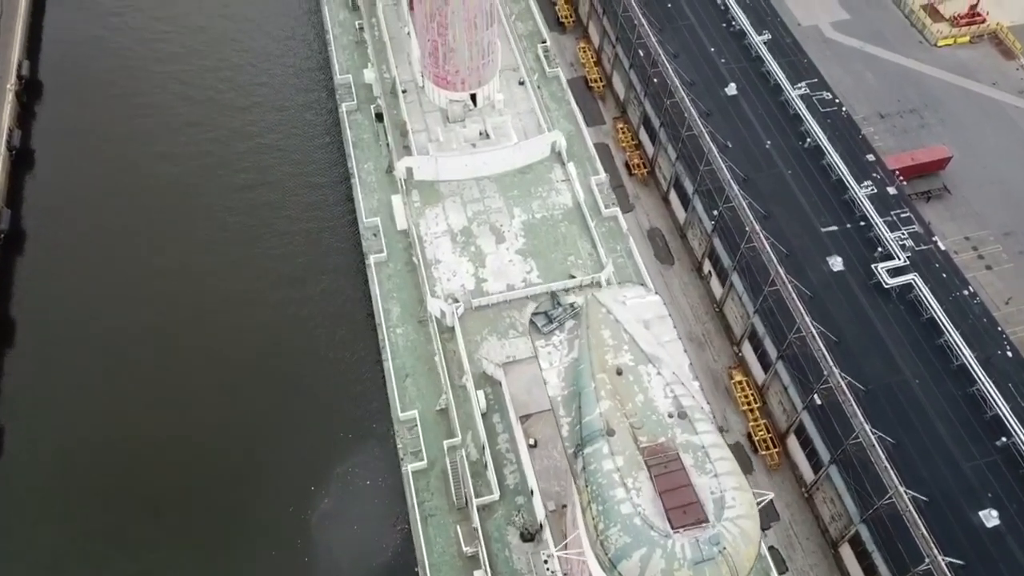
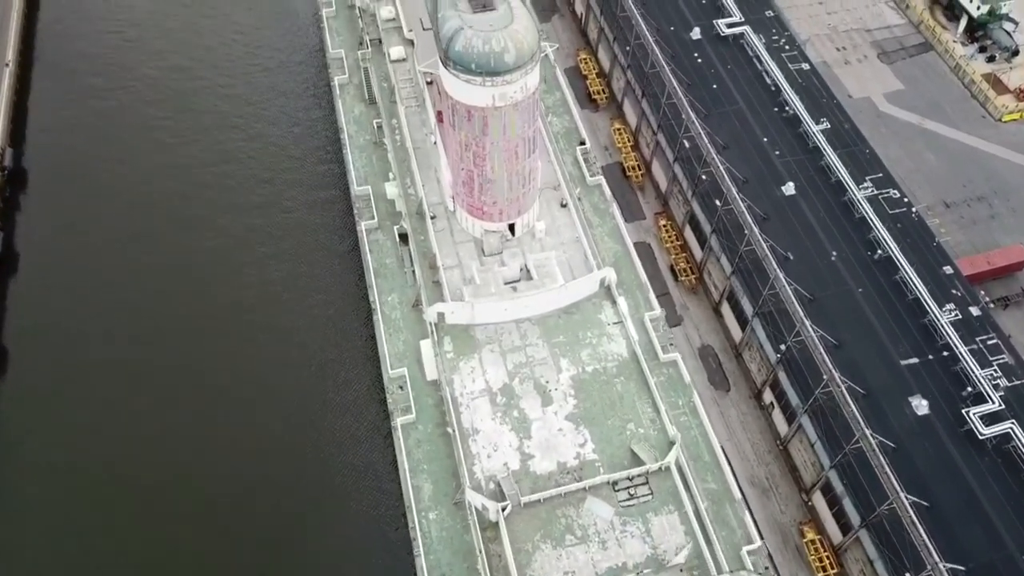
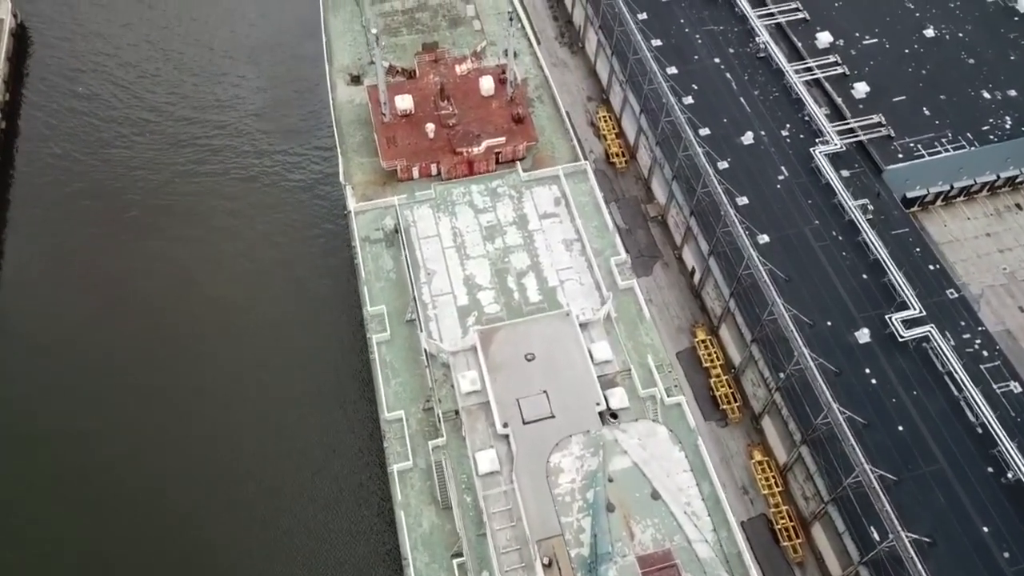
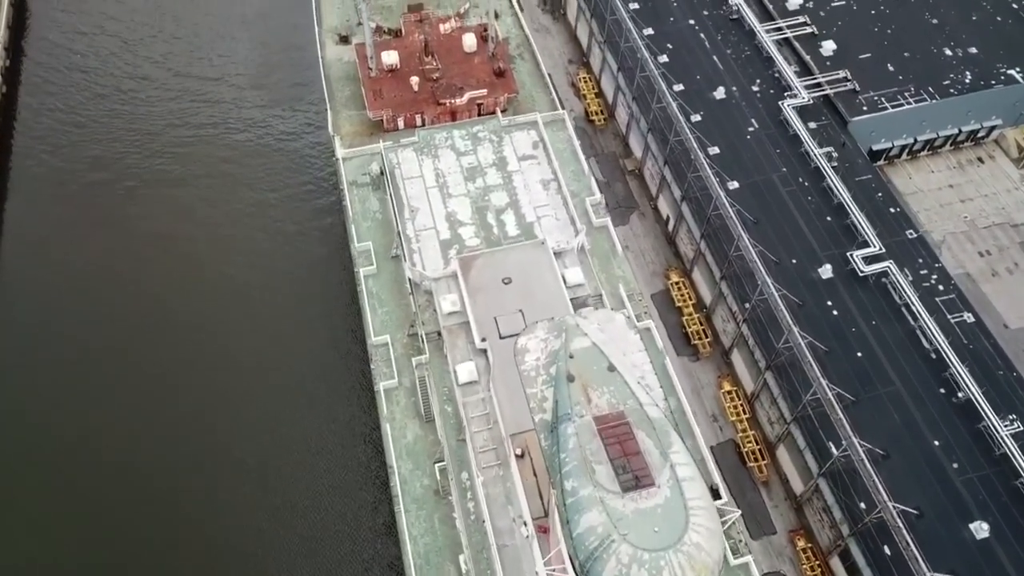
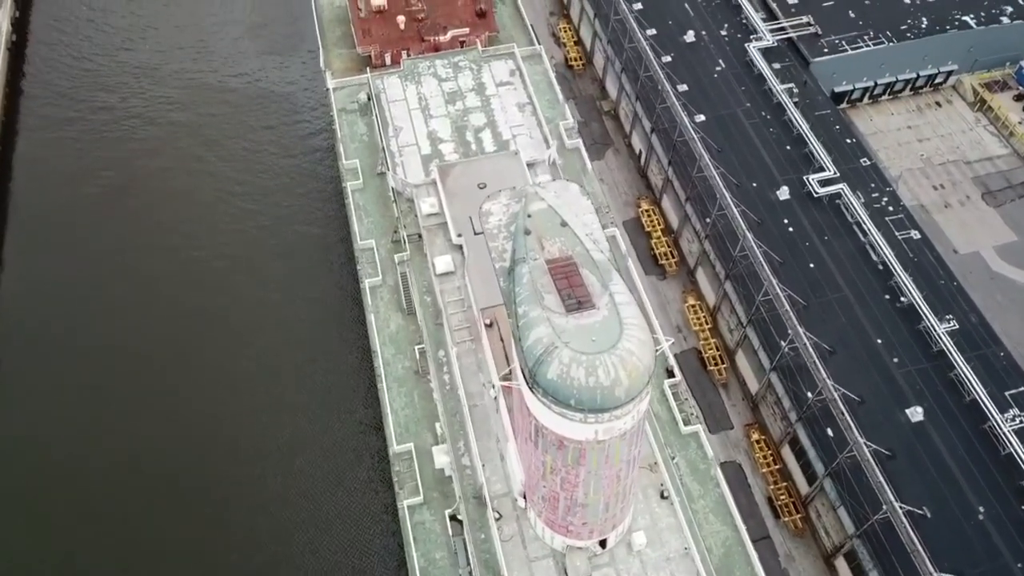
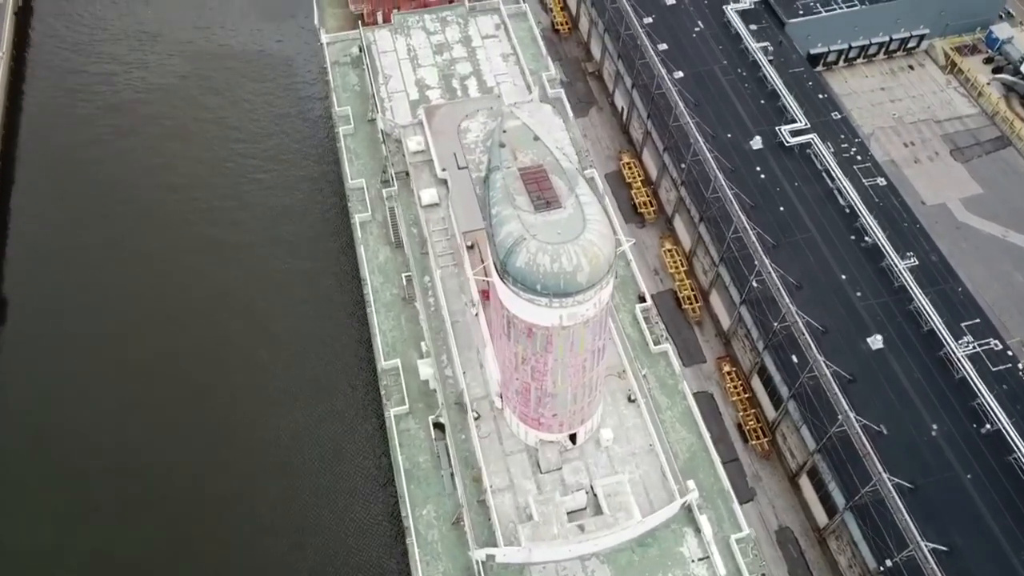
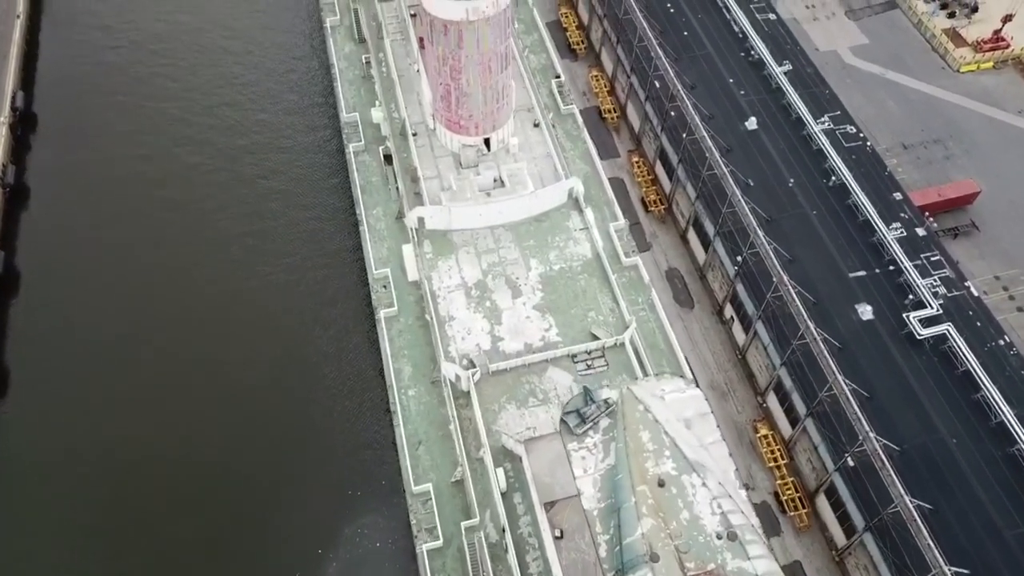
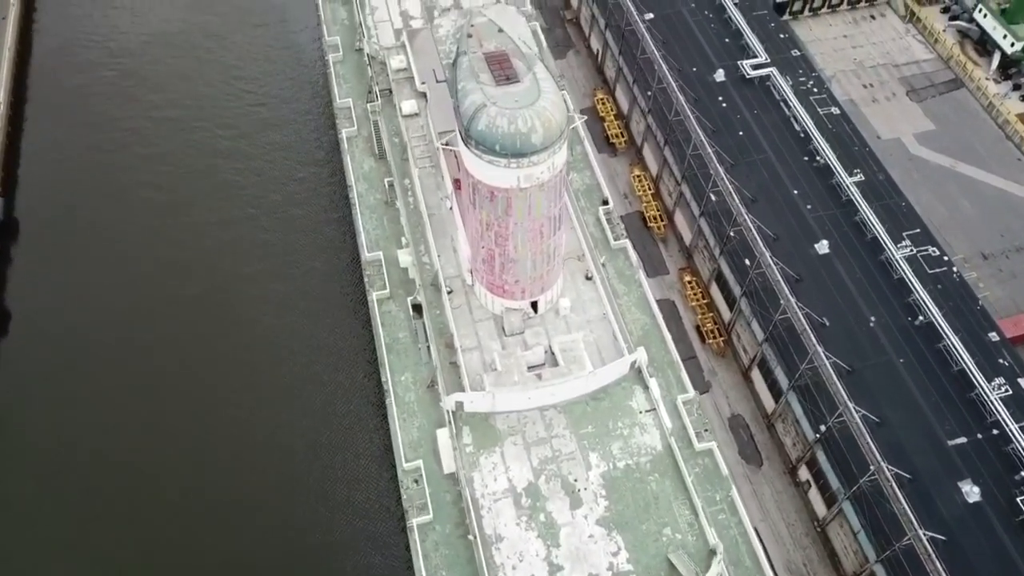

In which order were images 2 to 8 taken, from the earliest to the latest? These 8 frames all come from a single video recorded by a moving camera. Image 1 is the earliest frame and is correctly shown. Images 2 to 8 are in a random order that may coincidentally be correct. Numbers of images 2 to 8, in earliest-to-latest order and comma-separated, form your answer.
7, 2, 8, 6, 5, 4, 3
